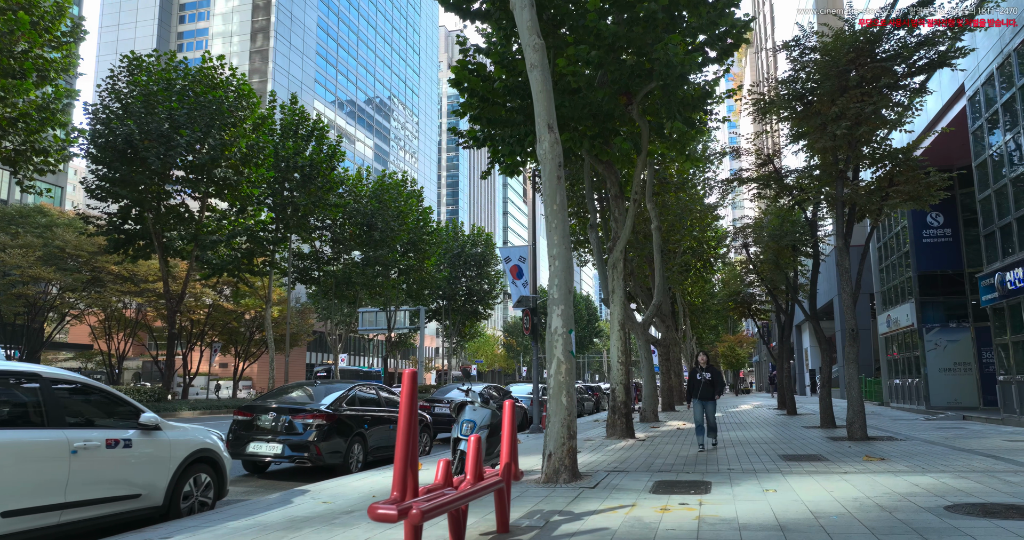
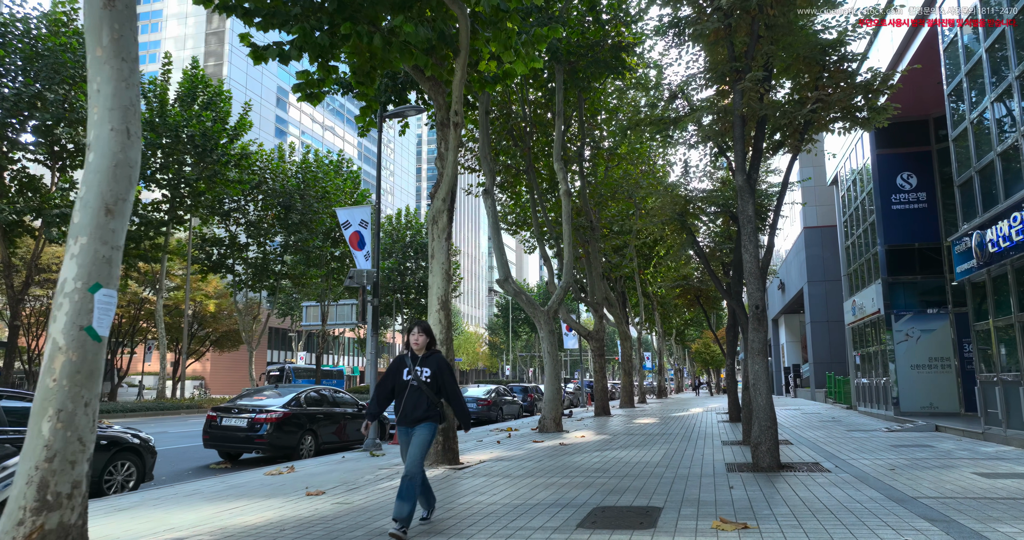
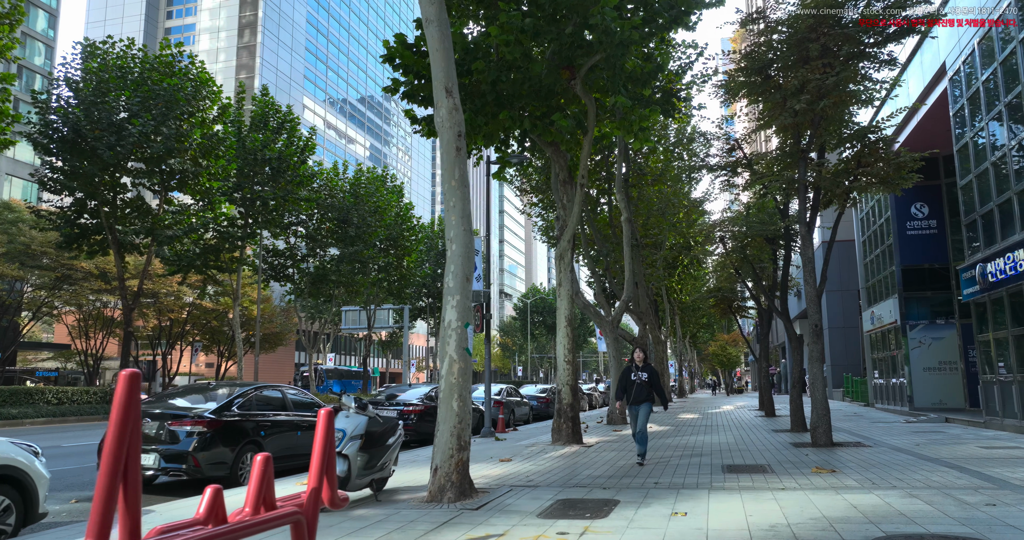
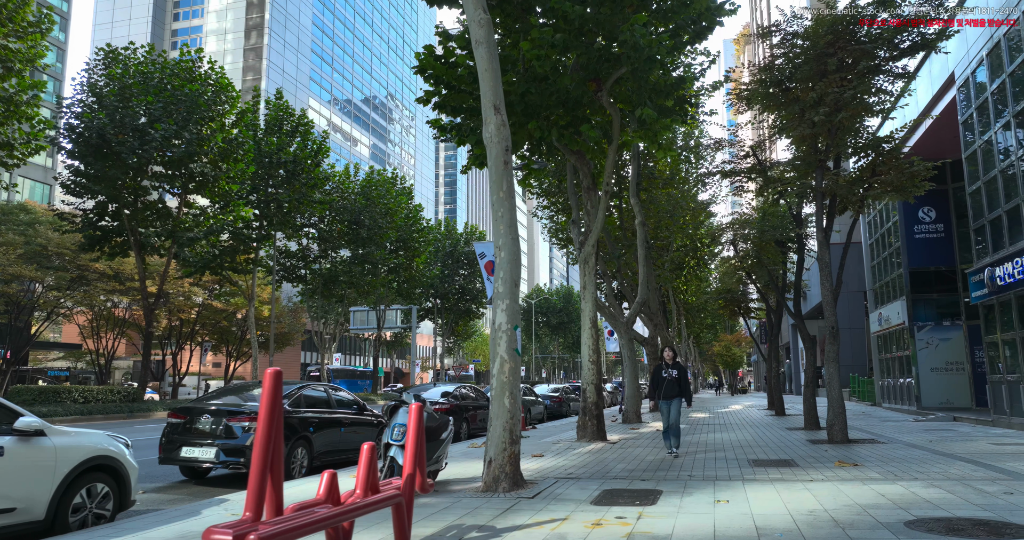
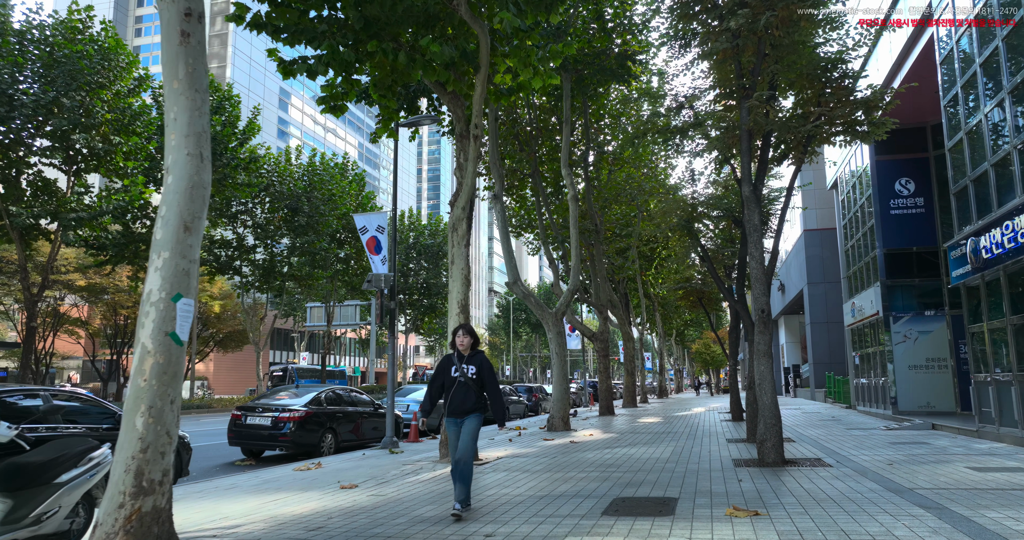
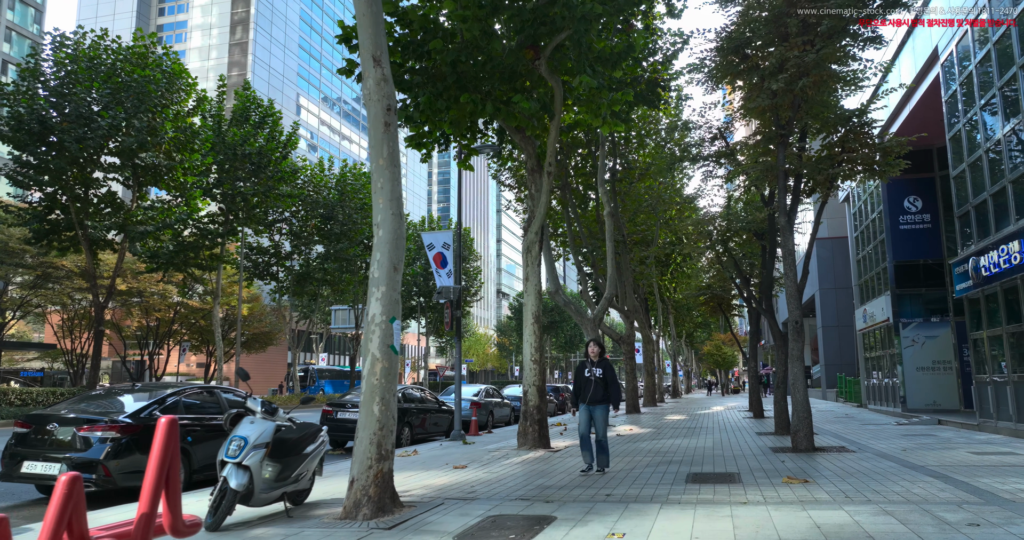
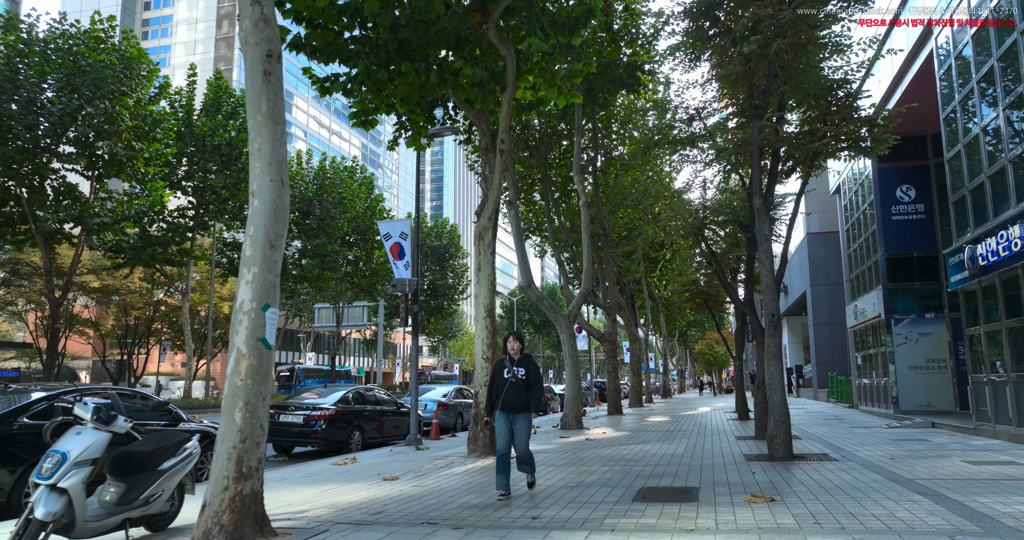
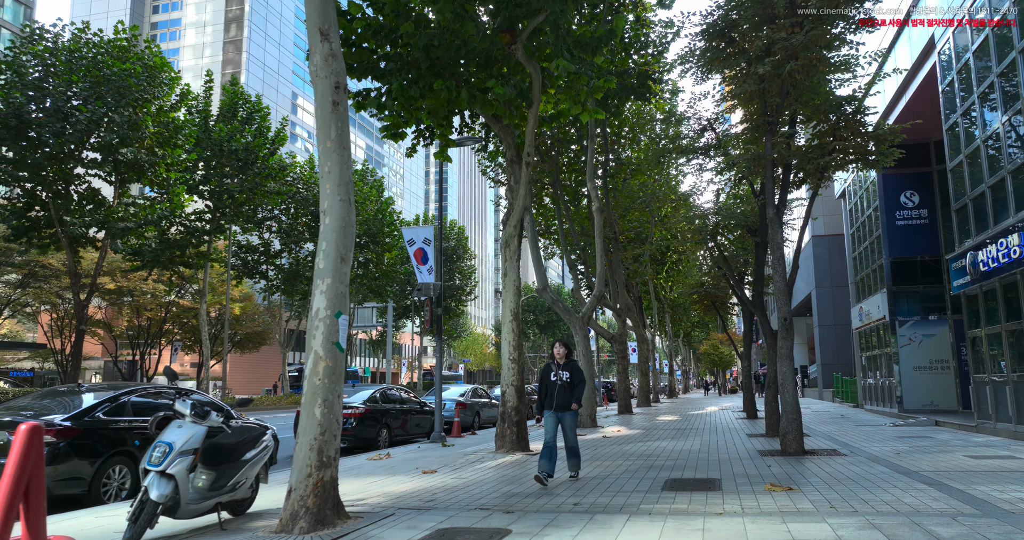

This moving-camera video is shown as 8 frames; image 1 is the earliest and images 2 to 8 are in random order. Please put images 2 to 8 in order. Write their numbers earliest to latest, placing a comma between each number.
4, 3, 6, 8, 7, 5, 2
